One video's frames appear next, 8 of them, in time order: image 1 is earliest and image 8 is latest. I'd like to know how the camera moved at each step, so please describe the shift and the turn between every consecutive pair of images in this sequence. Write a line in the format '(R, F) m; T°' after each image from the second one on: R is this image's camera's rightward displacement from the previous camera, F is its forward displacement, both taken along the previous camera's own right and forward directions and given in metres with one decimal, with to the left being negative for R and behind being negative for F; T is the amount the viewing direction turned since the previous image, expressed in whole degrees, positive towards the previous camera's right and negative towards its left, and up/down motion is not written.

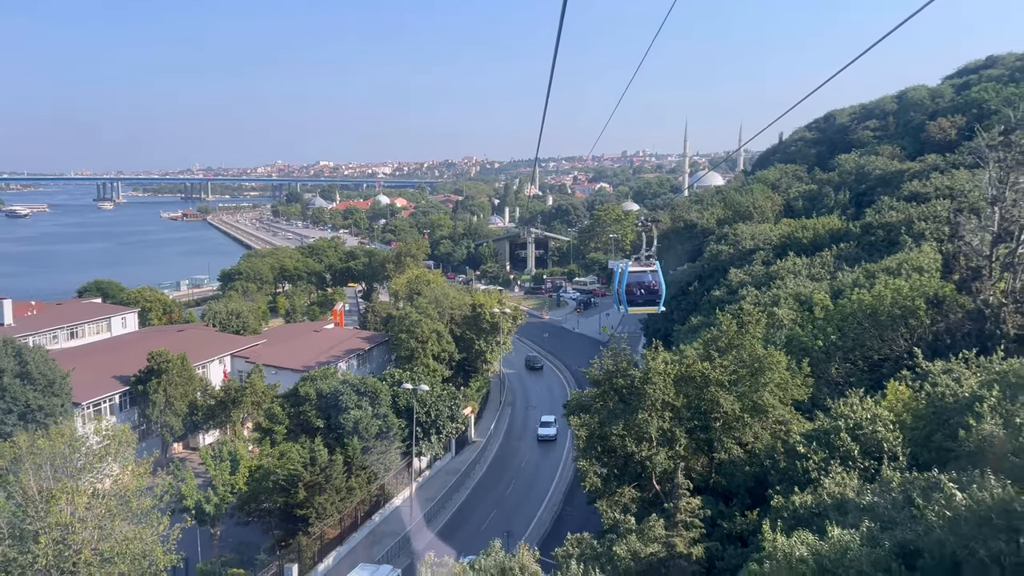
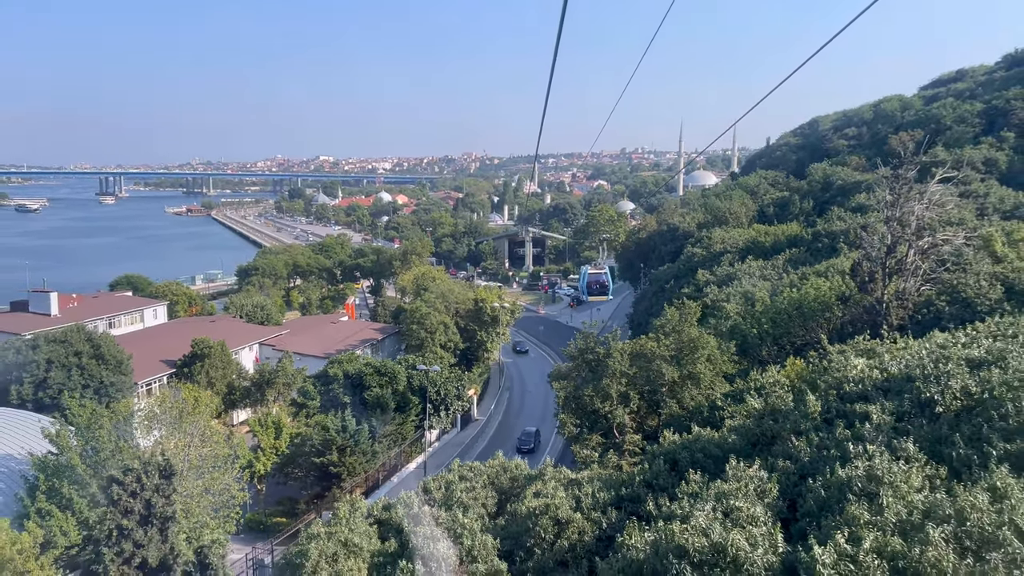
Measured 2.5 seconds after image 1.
(0.0, -1.5) m; 0°
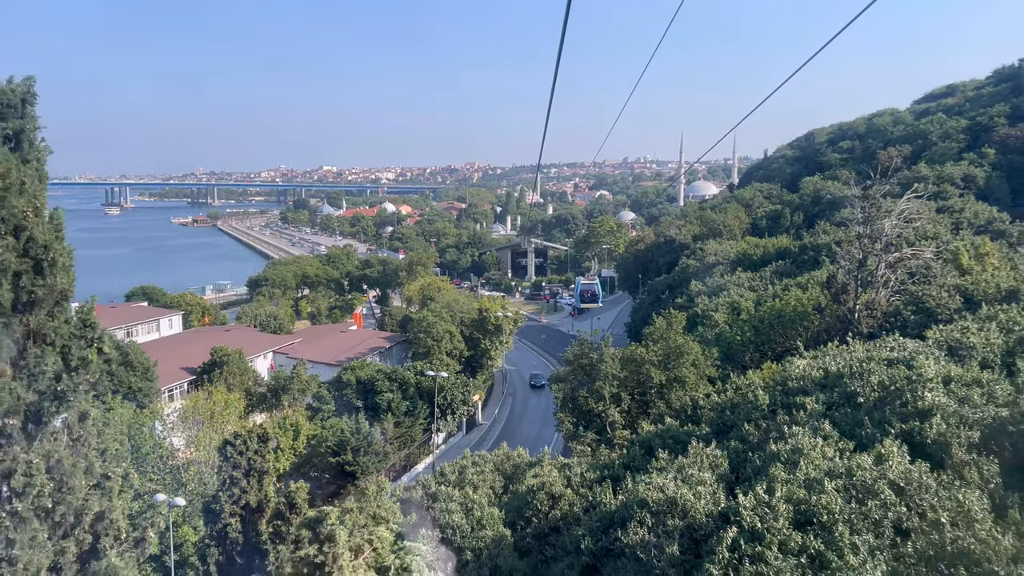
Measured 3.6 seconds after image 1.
(0.0, -0.6) m; 0°
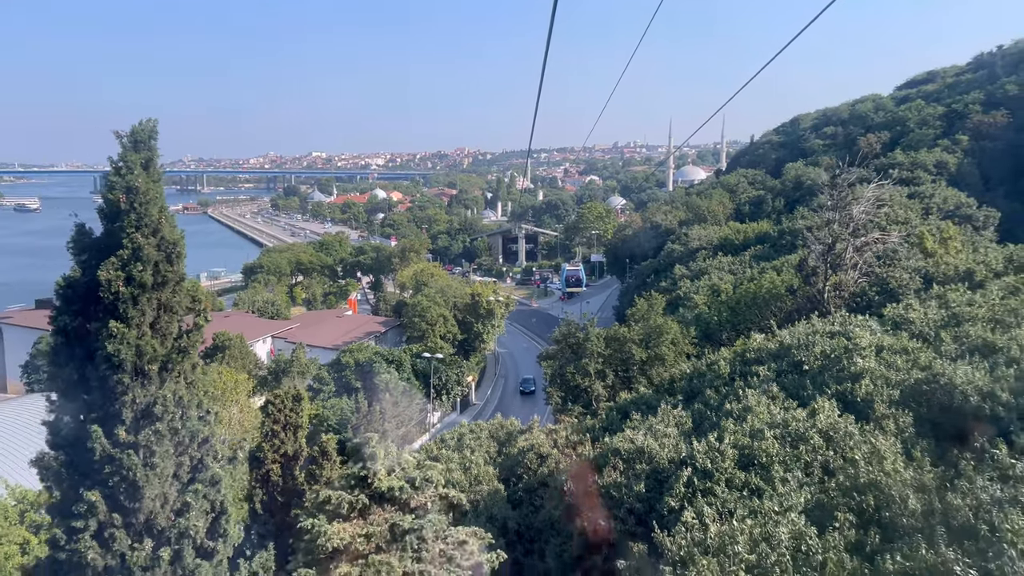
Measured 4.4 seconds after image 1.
(0.0, -0.5) m; +1°
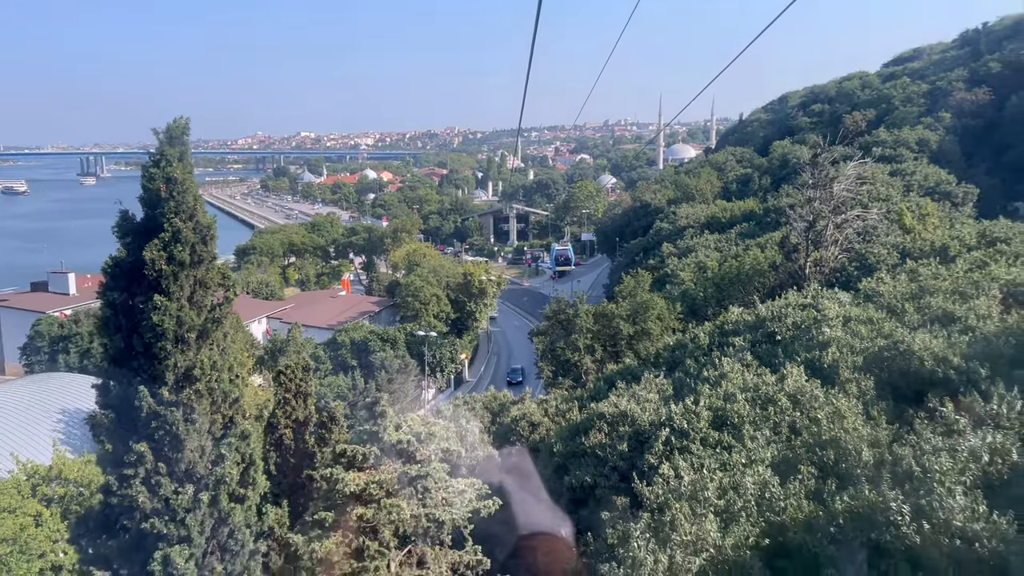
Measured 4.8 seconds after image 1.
(0.0, -0.2) m; +1°
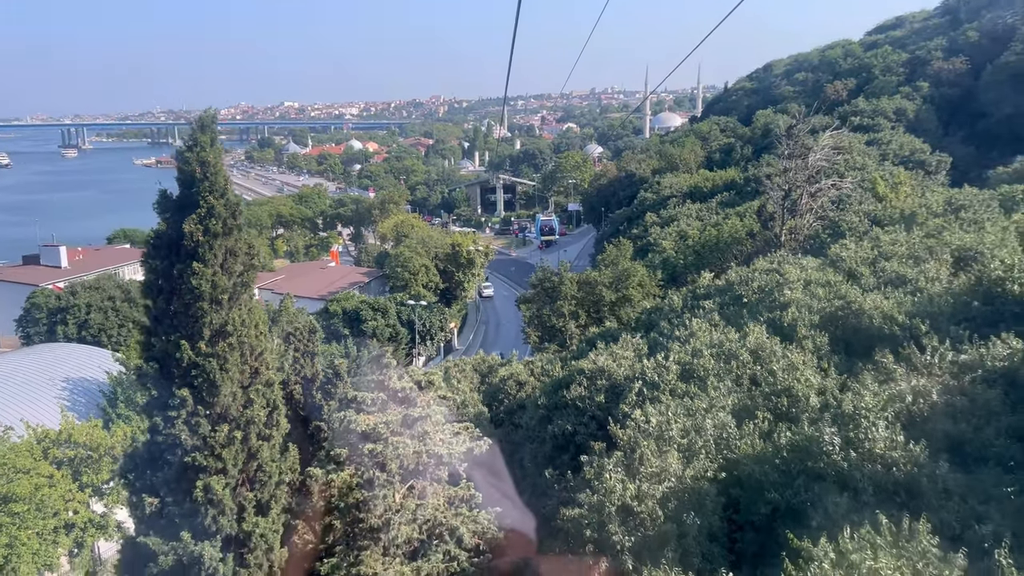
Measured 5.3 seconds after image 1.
(0.0, -0.3) m; +1°
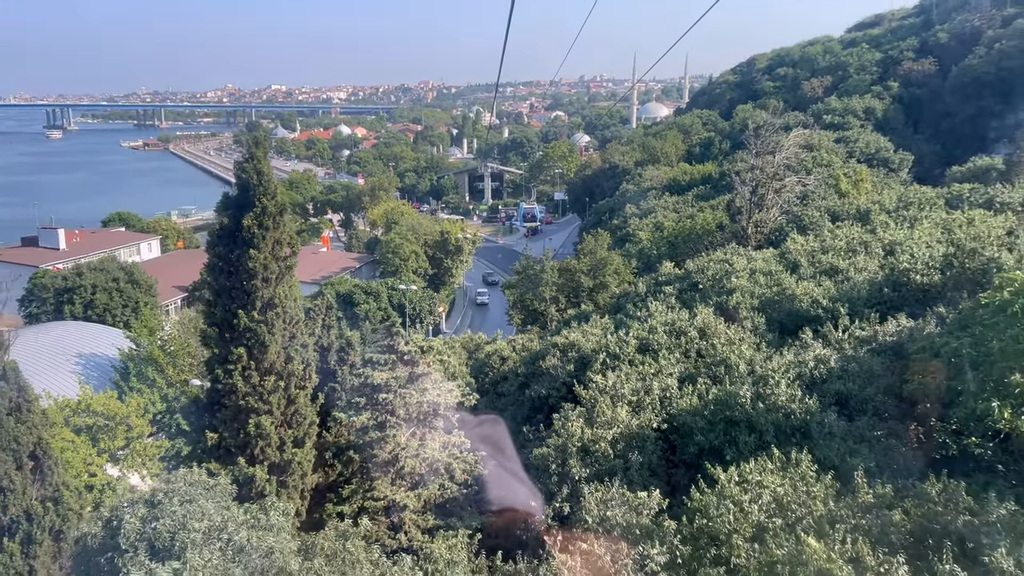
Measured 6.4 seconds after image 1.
(0.0, -0.6) m; +1°
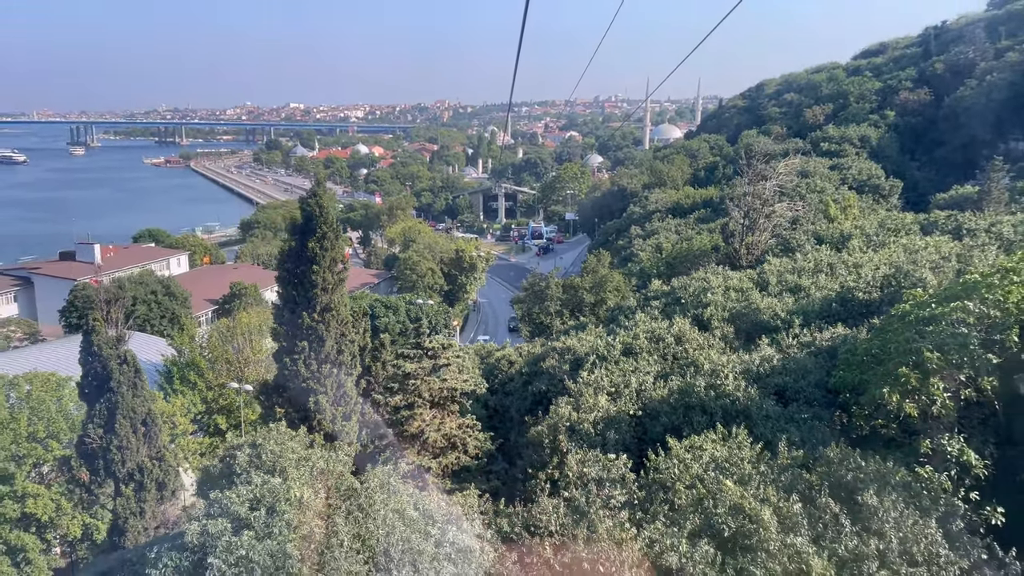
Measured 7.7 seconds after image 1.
(+0.1, -0.8) m; -1°
